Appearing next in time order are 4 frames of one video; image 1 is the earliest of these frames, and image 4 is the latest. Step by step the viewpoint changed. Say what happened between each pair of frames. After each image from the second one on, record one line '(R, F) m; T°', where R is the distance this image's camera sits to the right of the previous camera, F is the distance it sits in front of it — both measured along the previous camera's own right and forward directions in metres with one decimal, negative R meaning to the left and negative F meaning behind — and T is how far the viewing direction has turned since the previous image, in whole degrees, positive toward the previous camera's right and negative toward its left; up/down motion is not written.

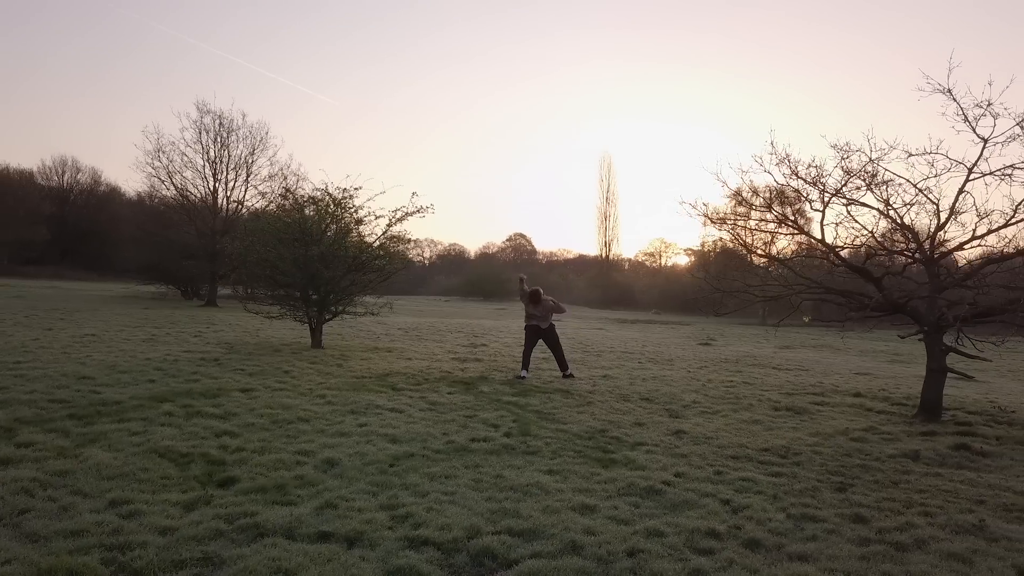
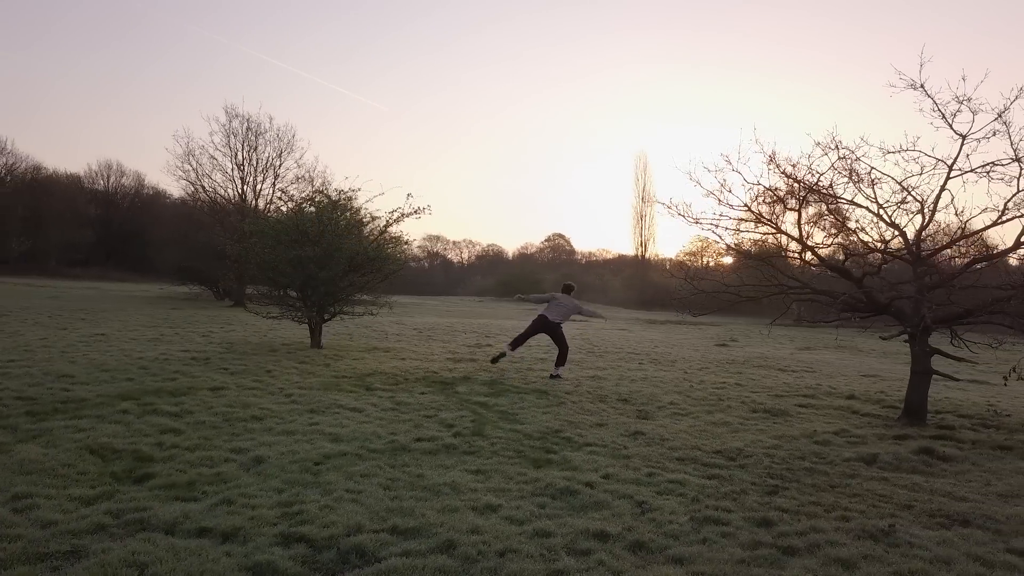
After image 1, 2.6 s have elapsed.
(+0.8, 0.0) m; -2°
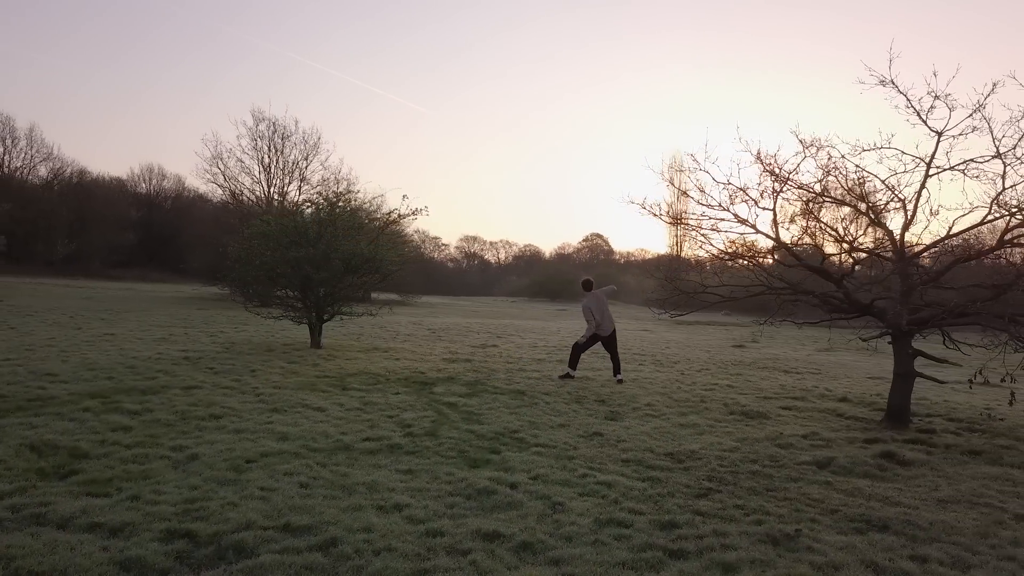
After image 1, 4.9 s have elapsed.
(+0.8, 0.0) m; -2°
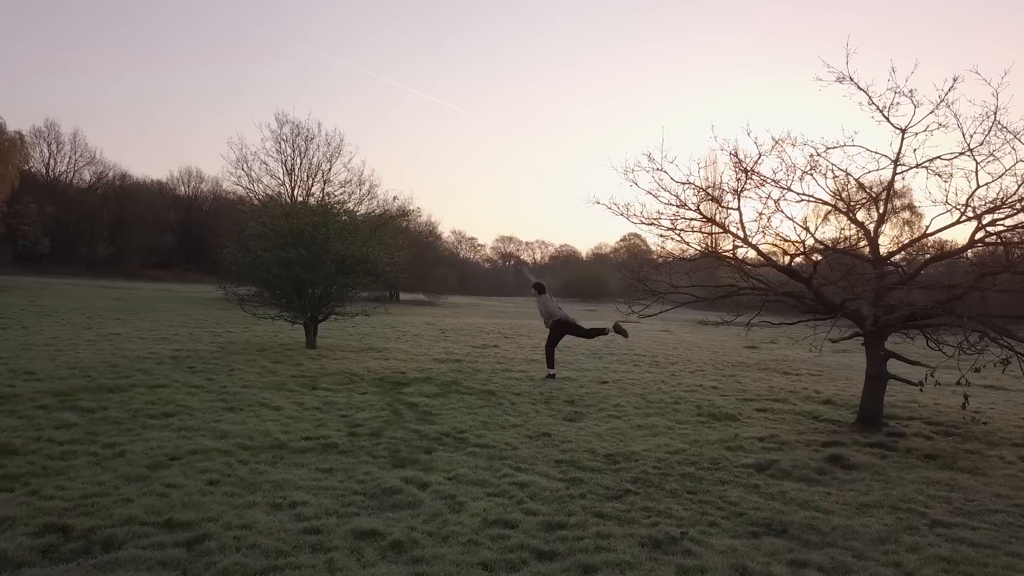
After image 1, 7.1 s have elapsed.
(+0.9, 0.0) m; -2°
